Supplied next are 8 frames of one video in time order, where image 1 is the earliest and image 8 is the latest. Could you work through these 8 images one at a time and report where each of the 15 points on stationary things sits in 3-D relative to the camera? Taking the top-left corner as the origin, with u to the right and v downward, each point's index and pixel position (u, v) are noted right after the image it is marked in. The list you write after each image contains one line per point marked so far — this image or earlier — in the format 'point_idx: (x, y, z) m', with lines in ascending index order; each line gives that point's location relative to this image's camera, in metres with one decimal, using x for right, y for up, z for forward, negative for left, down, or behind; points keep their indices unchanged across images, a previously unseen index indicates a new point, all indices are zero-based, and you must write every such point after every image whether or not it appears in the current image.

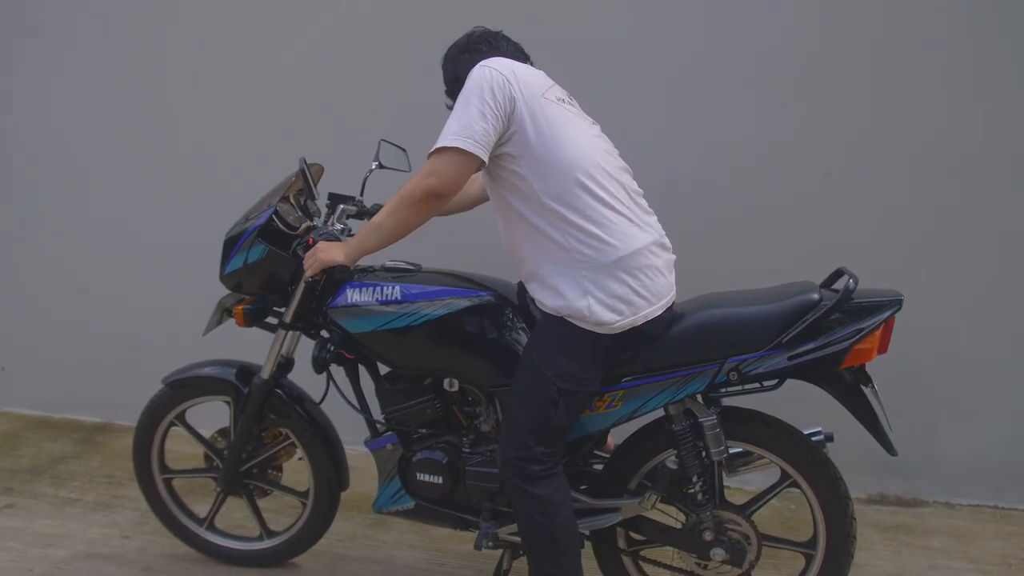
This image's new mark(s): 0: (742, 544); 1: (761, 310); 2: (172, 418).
0: (+0.6, -0.7, +2.2) m
1: (+0.6, -0.1, +2.0) m
2: (-1.1, -0.4, +2.7) m
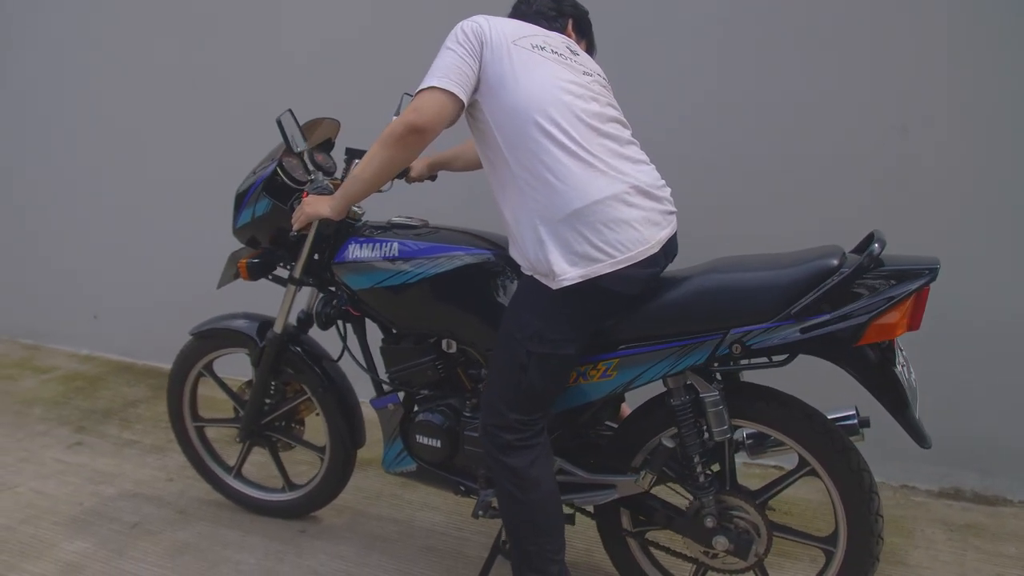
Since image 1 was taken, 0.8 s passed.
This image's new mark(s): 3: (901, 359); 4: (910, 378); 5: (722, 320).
0: (+0.6, -0.6, +2.0) m
1: (+0.6, 0.0, +1.8) m
2: (-1.1, -0.3, +2.7) m
3: (+0.8, -0.2, +1.8) m
4: (+0.9, -0.2, +1.8) m
5: (+0.5, -0.1, +1.8) m
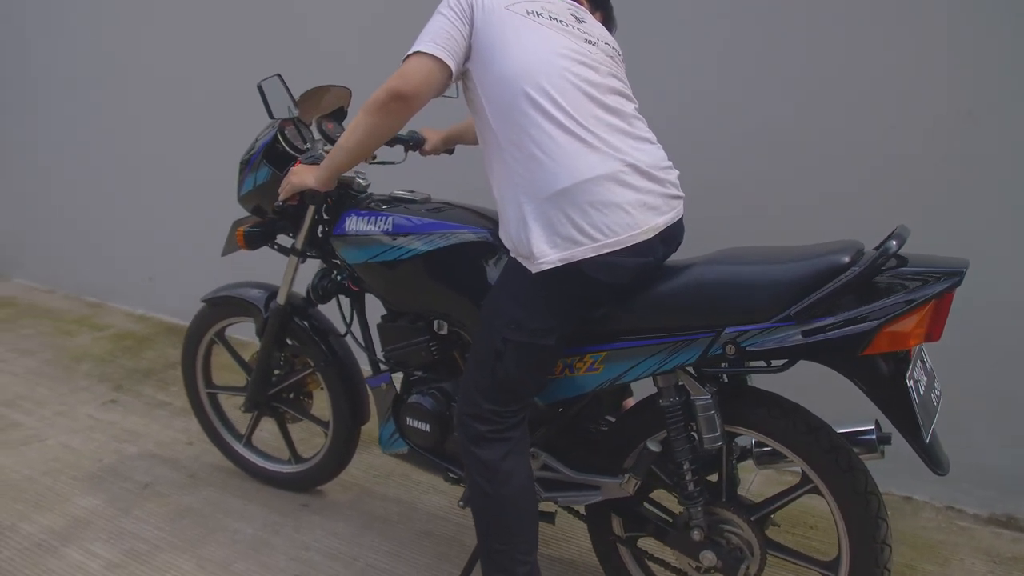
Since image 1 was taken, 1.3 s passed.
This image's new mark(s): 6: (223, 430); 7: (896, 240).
0: (+0.5, -0.6, +1.8) m
1: (+0.5, 0.0, +1.6) m
2: (-1.0, -0.2, +2.7) m
3: (+0.8, -0.2, +1.6) m
4: (+0.8, -0.2, +1.6) m
5: (+0.4, -0.1, +1.7) m
6: (-1.0, -0.5, +2.8) m
7: (+0.7, +0.1, +1.5) m
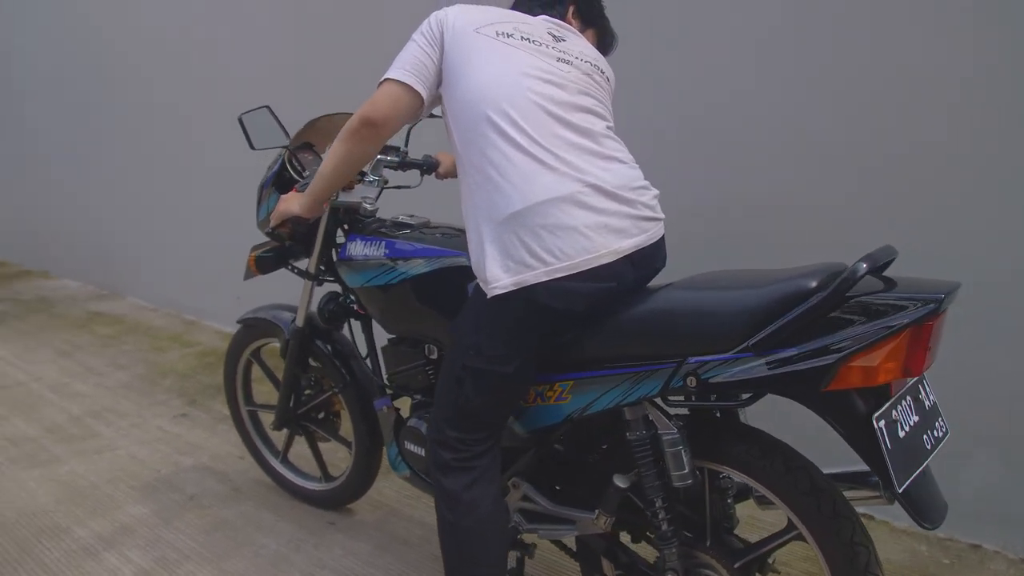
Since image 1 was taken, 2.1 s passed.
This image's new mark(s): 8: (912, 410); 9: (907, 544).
0: (+0.4, -0.7, +1.7) m
1: (+0.4, 0.0, +1.5) m
2: (-0.9, -0.2, +2.8) m
3: (+0.7, -0.2, +1.4) m
4: (+0.7, -0.3, +1.4) m
5: (+0.3, -0.1, +1.5) m
6: (-0.9, -0.6, +2.9) m
7: (+0.6, 0.0, +1.4) m
8: (+0.7, -0.2, +1.4) m
9: (+1.3, -0.8, +2.6) m
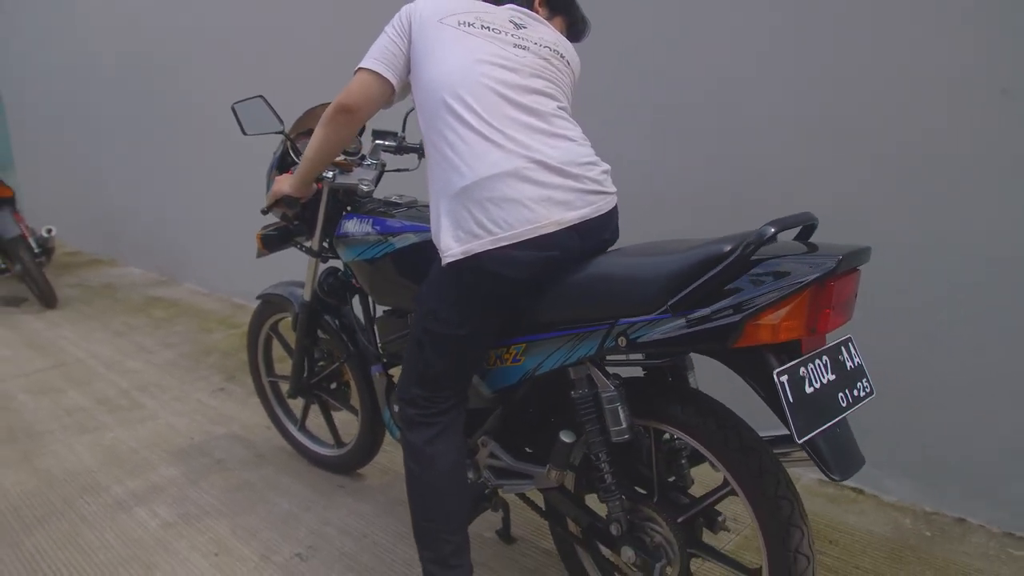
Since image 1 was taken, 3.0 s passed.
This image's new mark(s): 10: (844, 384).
0: (+0.3, -0.6, +1.8) m
1: (+0.3, 0.0, +1.6) m
2: (-0.9, -0.2, +3.0) m
3: (+0.5, -0.1, +1.5) m
4: (+0.6, -0.2, +1.5) m
5: (+0.2, 0.0, +1.7) m
6: (-0.9, -0.5, +3.2) m
7: (+0.5, +0.1, +1.5) m
8: (+0.6, -0.2, +1.5) m
9: (+1.2, -0.7, +2.6) m
10: (+0.6, -0.2, +1.6) m
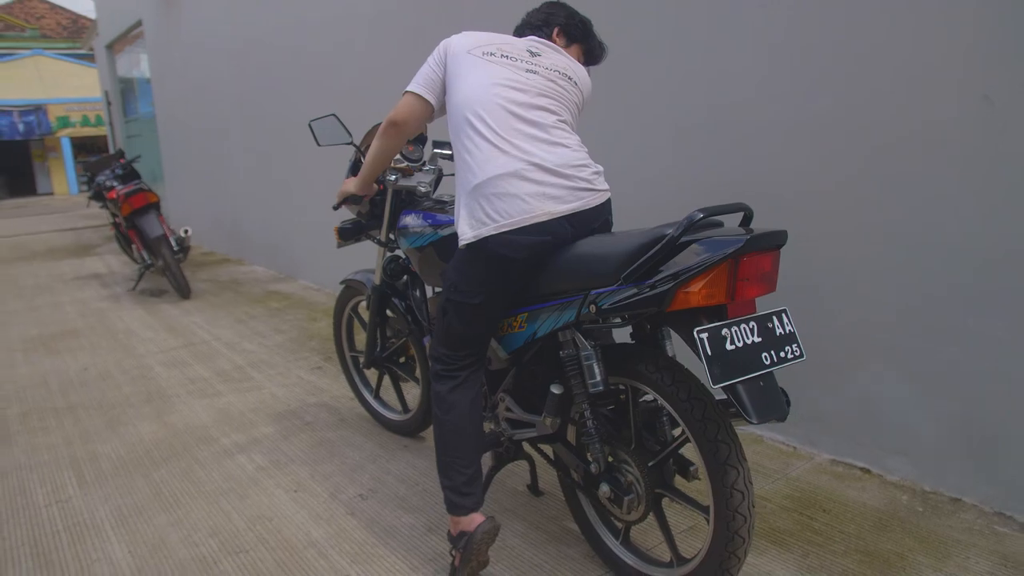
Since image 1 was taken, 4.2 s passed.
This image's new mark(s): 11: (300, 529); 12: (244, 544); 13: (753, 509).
0: (+0.3, -0.5, +2.2) m
1: (+0.3, +0.1, +2.0) m
2: (-0.7, -0.1, +3.6) m
3: (+0.5, -0.1, +1.8) m
4: (+0.5, -0.1, +1.8) m
5: (+0.2, 0.0, +2.1) m
6: (-0.7, -0.4, +3.7) m
7: (+0.4, +0.2, +1.8) m
8: (+0.5, -0.1, +1.9) m
9: (+1.3, -0.7, +2.8) m
10: (+0.6, -0.1, +1.9) m
11: (-0.8, -0.9, +2.9) m
12: (-0.9, -0.9, +2.8) m
13: (+0.6, -0.5, +2.0) m
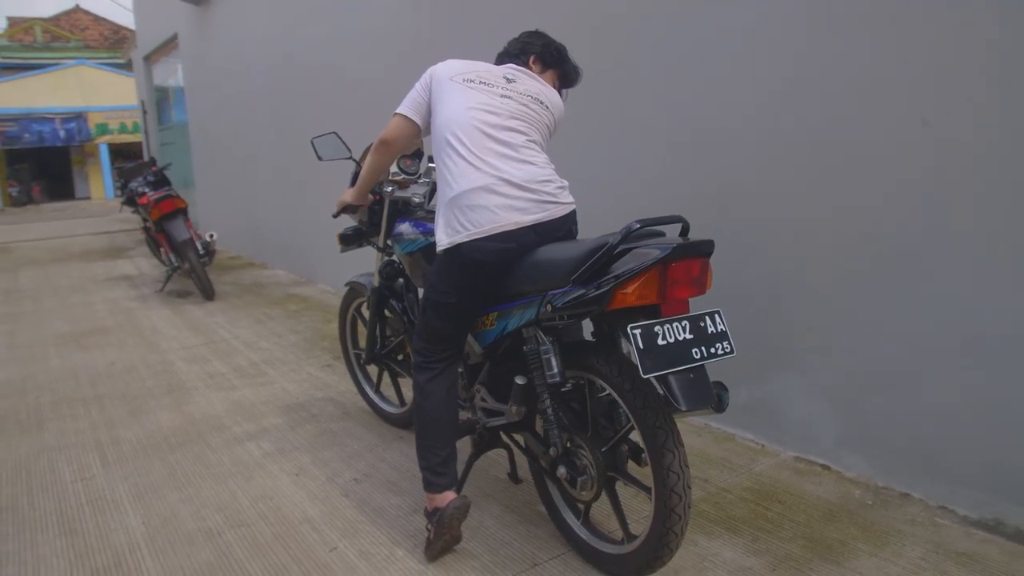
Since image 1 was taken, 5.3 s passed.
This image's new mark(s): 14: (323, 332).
0: (+0.2, -0.5, +2.4) m
1: (+0.2, +0.1, +2.2) m
2: (-0.8, -0.1, +3.9) m
3: (+0.4, -0.1, +2.1) m
4: (+0.4, -0.1, +2.1) m
5: (+0.1, 0.0, +2.3) m
6: (-0.7, -0.5, +4.0) m
7: (+0.3, +0.2, +2.1) m
8: (+0.4, -0.1, +2.1) m
9: (+1.3, -0.8, +3.0) m
10: (+0.5, -0.1, +2.1) m
11: (-0.8, -0.9, +3.1) m
12: (-1.0, -0.9, +3.1) m
13: (+0.5, -0.5, +2.2) m
14: (-1.3, -0.3, +5.6) m
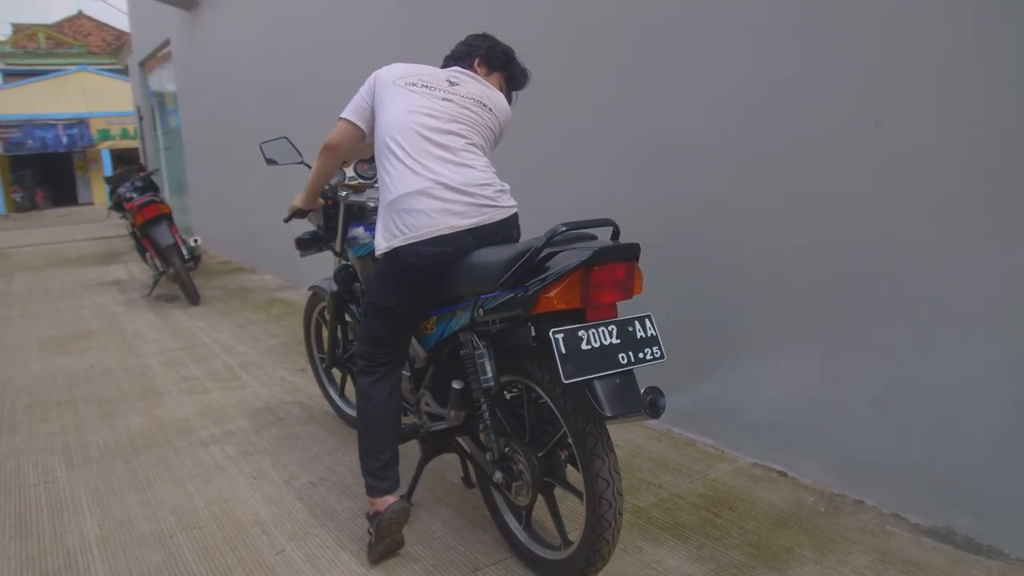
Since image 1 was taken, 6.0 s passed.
0: (0.0, -0.6, +2.4) m
1: (0.0, +0.1, +2.2) m
2: (-0.9, -0.1, +3.9) m
3: (+0.2, -0.1, +2.0) m
4: (+0.2, -0.2, +2.0) m
5: (-0.1, 0.0, +2.3) m
6: (-0.9, -0.5, +4.0) m
7: (+0.1, +0.2, +2.1) m
8: (+0.2, -0.1, +2.1) m
9: (+1.1, -0.8, +3.0) m
10: (+0.3, -0.2, +2.1) m
11: (-1.0, -0.9, +3.1) m
12: (-1.2, -0.9, +3.1) m
13: (+0.3, -0.6, +2.2) m
14: (-1.5, -0.3, +5.6) m
